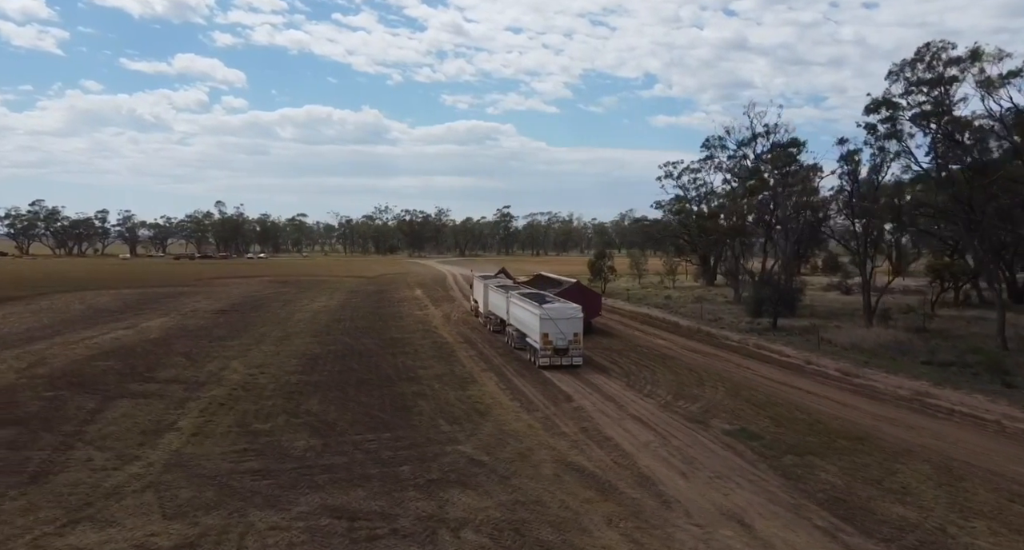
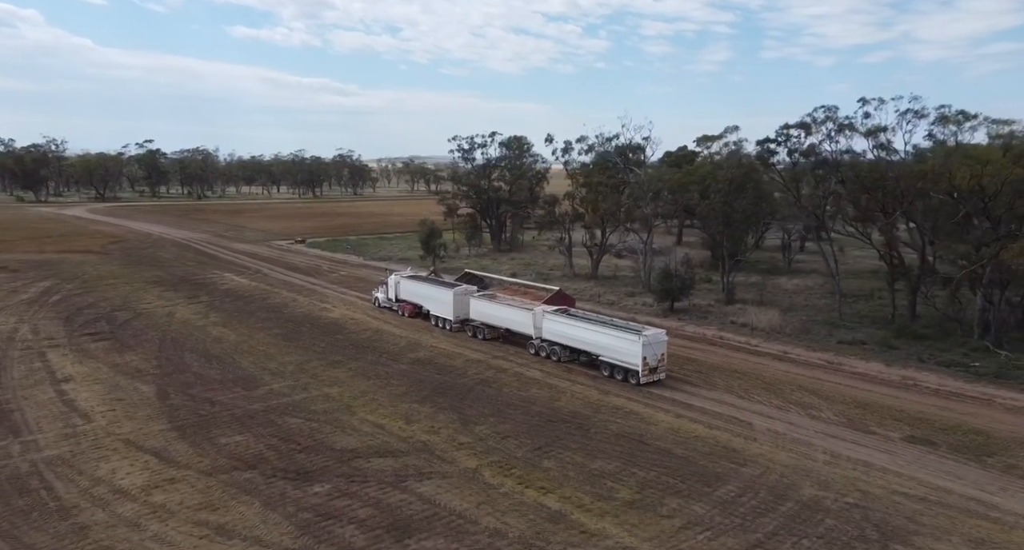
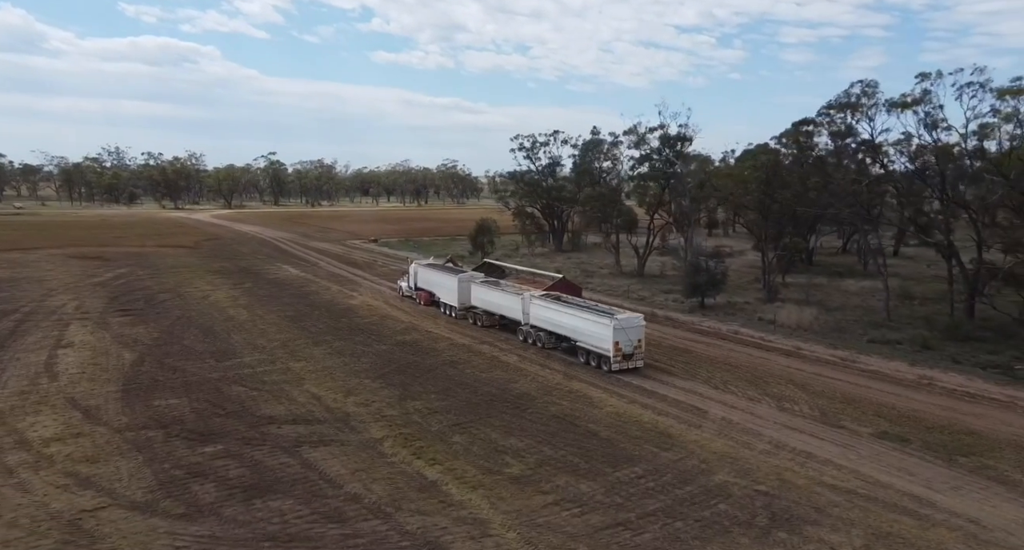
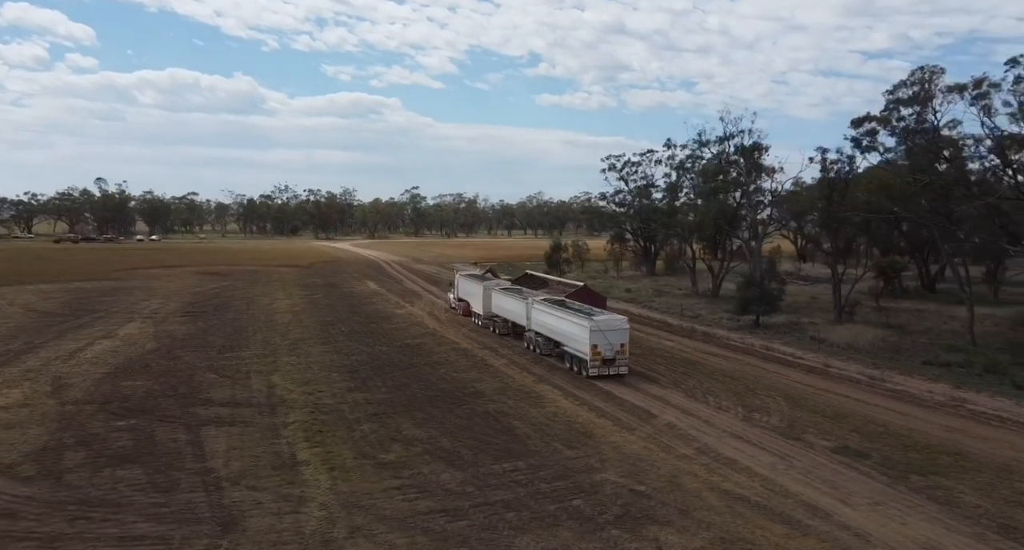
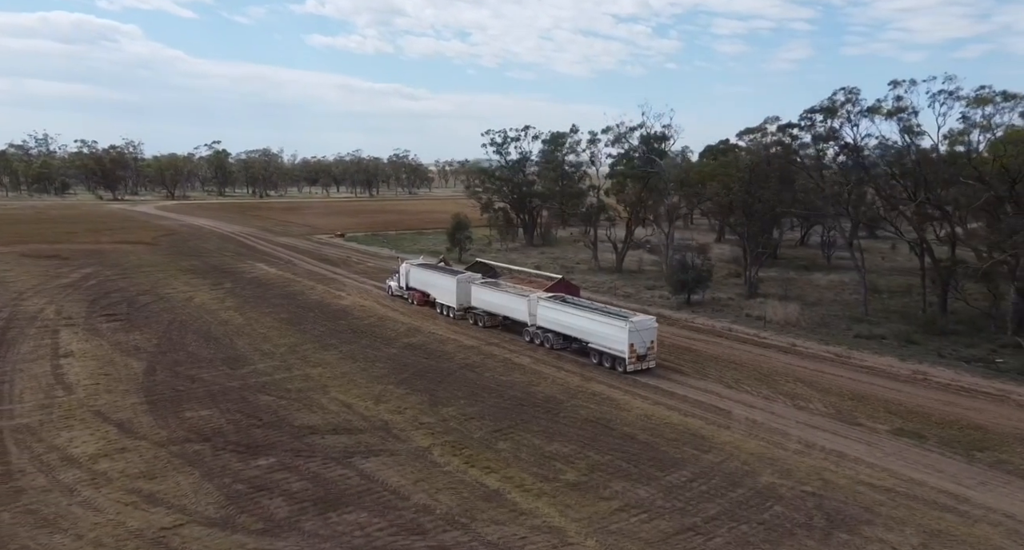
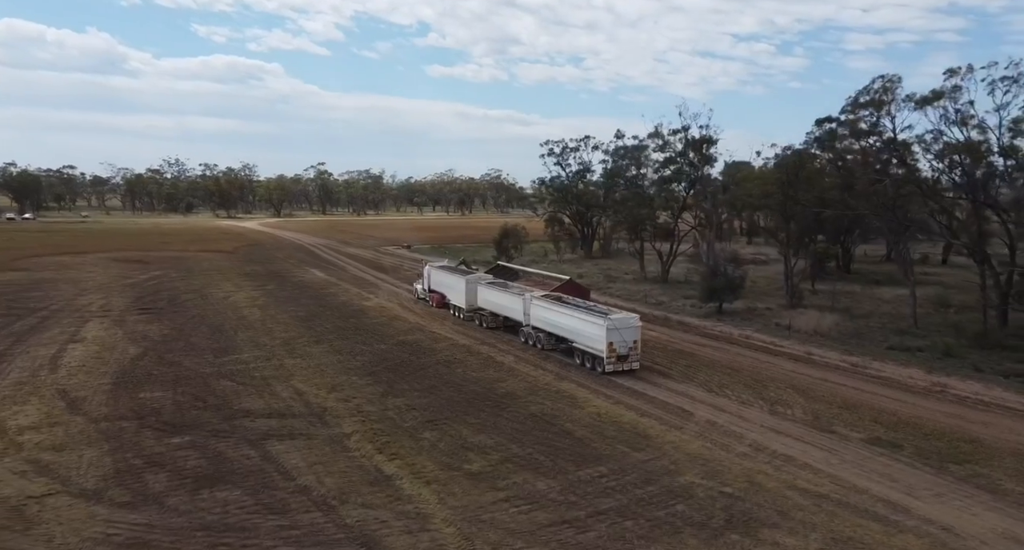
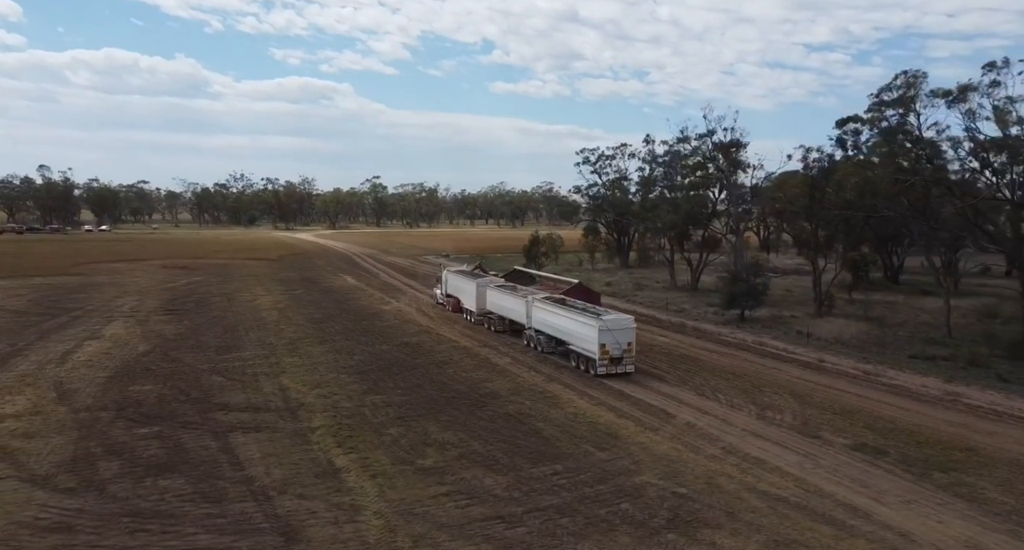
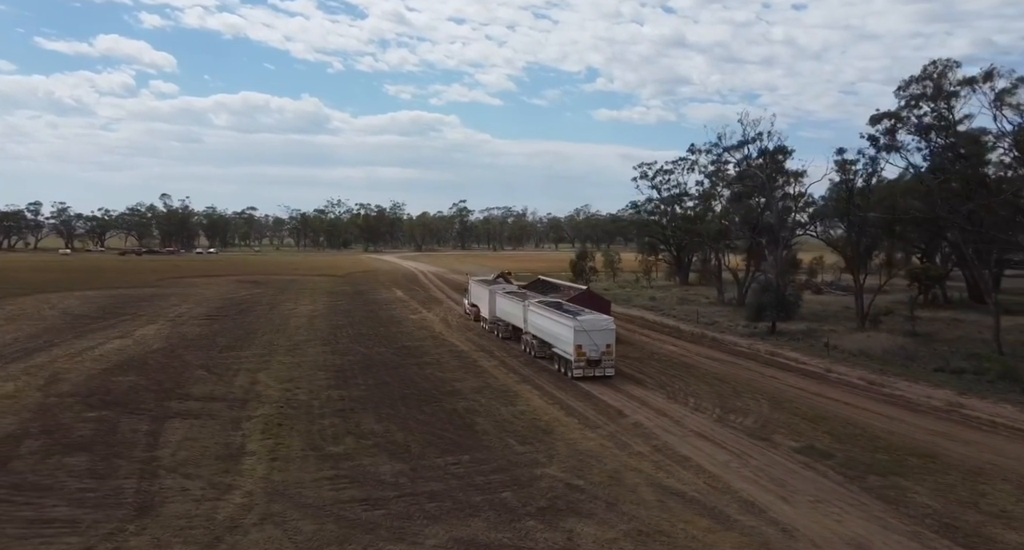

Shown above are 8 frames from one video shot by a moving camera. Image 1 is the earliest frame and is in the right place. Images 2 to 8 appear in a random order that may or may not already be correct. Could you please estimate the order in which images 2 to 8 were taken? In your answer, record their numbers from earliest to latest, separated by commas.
8, 4, 7, 6, 3, 5, 2
